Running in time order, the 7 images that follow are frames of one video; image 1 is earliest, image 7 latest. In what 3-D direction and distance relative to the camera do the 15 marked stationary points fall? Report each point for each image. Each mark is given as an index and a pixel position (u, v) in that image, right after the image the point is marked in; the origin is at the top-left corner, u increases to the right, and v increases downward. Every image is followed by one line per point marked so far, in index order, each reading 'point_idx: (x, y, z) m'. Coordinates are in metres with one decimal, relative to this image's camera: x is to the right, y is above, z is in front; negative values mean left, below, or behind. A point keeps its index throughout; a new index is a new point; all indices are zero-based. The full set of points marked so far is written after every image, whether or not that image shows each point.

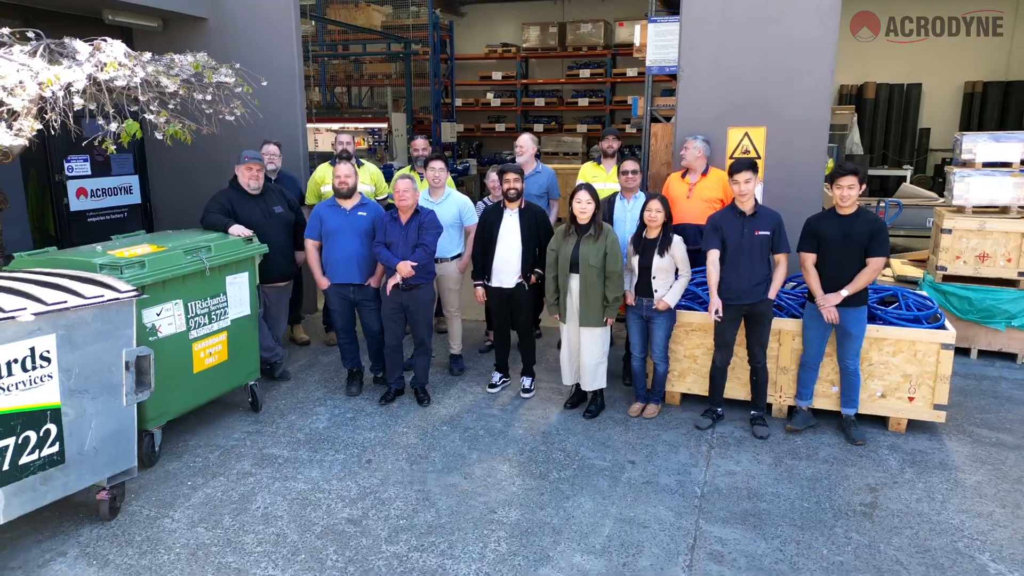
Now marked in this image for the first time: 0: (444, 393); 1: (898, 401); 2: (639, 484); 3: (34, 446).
0: (-0.5, -0.7, +5.1) m
1: (+2.3, -0.7, +4.4) m
2: (+0.7, -1.0, +3.9) m
3: (-2.0, -0.7, +3.1) m
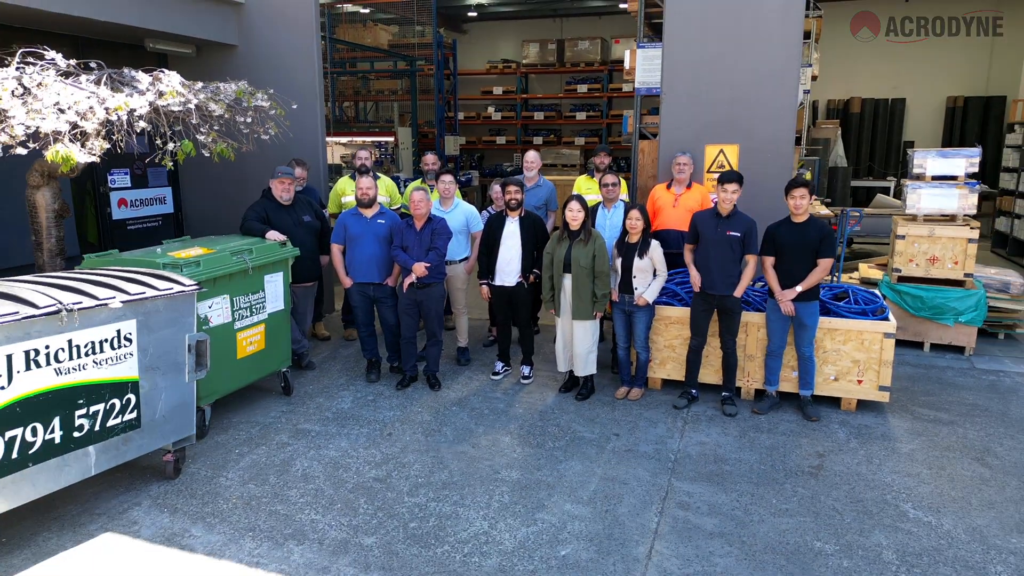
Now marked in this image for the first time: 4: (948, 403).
0: (-0.5, -0.7, +5.8) m
1: (+2.3, -0.6, +5.0) m
2: (+0.7, -1.0, +4.5) m
3: (-2.0, -0.6, +3.8) m
4: (+3.1, -0.8, +5.2) m
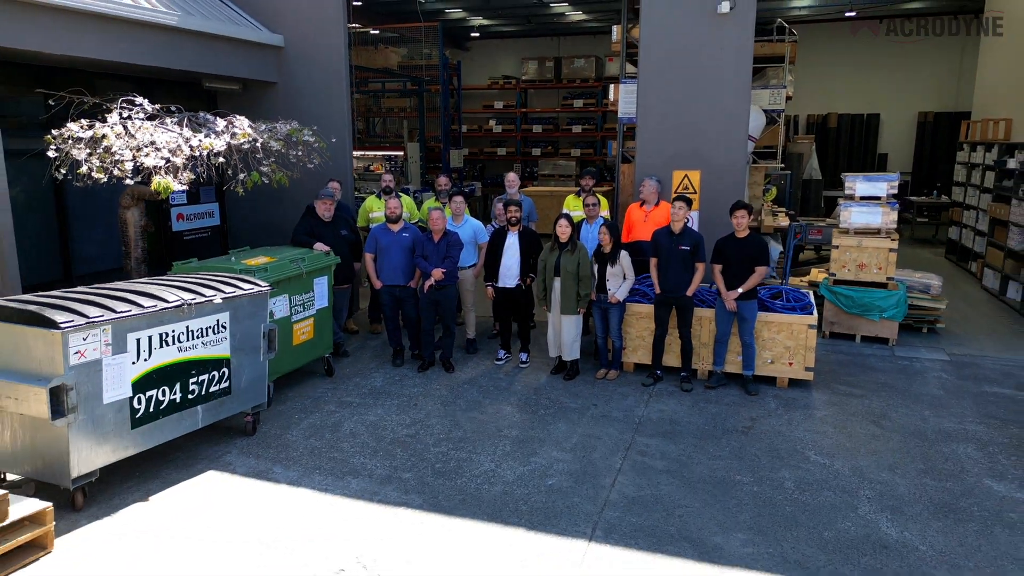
0: (-0.5, -0.7, +7.0) m
1: (+2.3, -0.7, +6.3) m
2: (+0.7, -1.0, +5.8) m
3: (-2.0, -0.6, +5.0) m
4: (+3.1, -0.8, +6.5) m
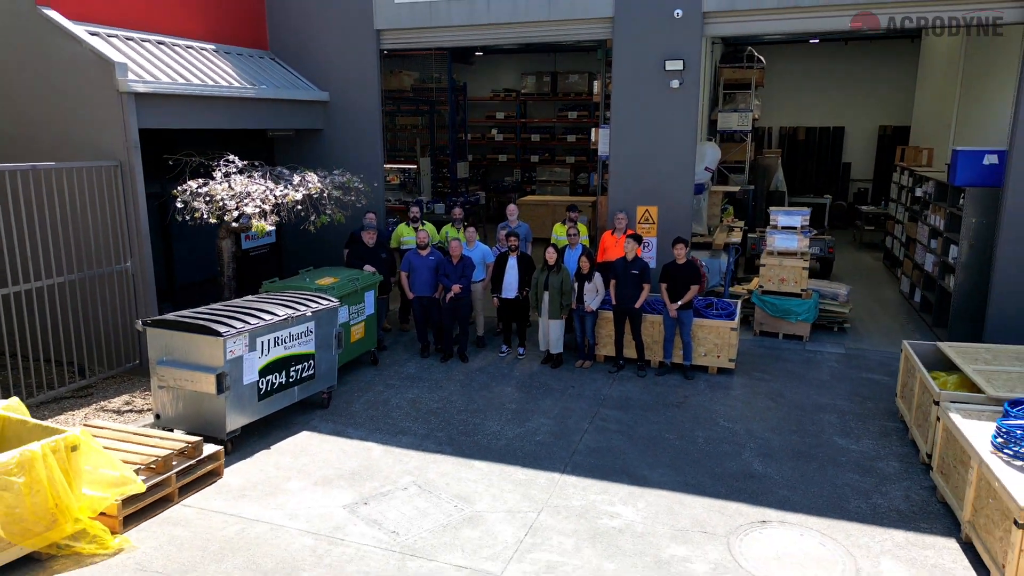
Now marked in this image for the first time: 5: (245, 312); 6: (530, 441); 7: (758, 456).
0: (-0.5, -0.9, +9.2) m
1: (+2.3, -0.8, +8.5) m
2: (+0.7, -1.2, +8.0) m
3: (-2.0, -0.8, +7.2) m
4: (+3.1, -1.0, +8.7) m
5: (-2.5, -0.2, +6.8) m
6: (+0.2, -1.4, +6.9) m
7: (+2.2, -1.5, +6.6) m
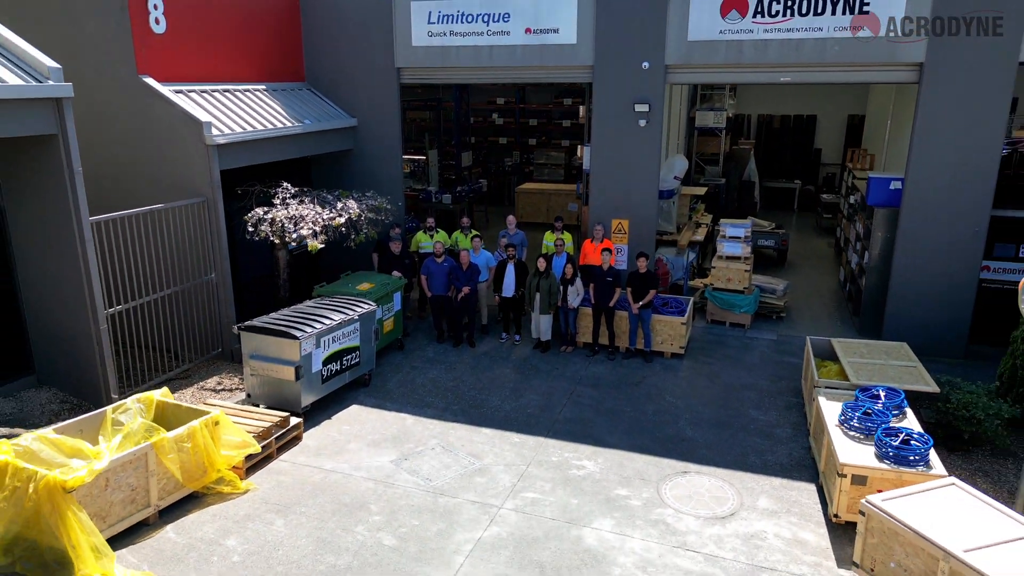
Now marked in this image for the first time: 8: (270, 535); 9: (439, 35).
0: (-0.5, -0.8, +11.5) m
1: (+2.3, -0.8, +10.8) m
2: (+0.6, -1.2, +10.3) m
3: (-2.1, -0.9, +9.6) m
4: (+3.1, -1.0, +11.0) m
5: (-2.5, -0.4, +9.1) m
6: (+0.1, -1.6, +9.3) m
7: (+2.2, -1.7, +8.9) m
8: (-2.2, -2.2, +6.6) m
9: (-1.2, +4.1, +12.0) m
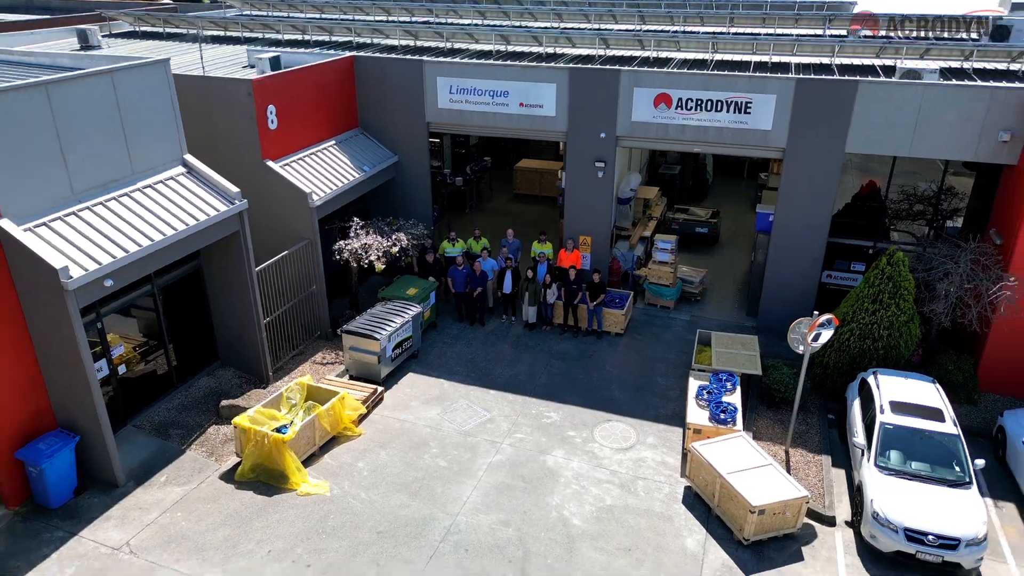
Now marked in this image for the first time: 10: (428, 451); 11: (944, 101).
0: (-0.6, -0.8, +17.0) m
1: (+2.2, -0.9, +16.2) m
2: (+0.6, -1.3, +15.8) m
3: (-2.1, -1.1, +15.1) m
4: (+3.0, -1.0, +16.5) m
5: (-2.6, -0.7, +14.5) m
6: (+0.1, -1.8, +14.9) m
7: (+2.1, -2.0, +14.5) m
8: (-2.2, -2.9, +12.3) m
9: (-1.3, +4.2, +16.7) m
10: (-1.5, -2.8, +12.6) m
11: (+8.0, +3.5, +13.6) m
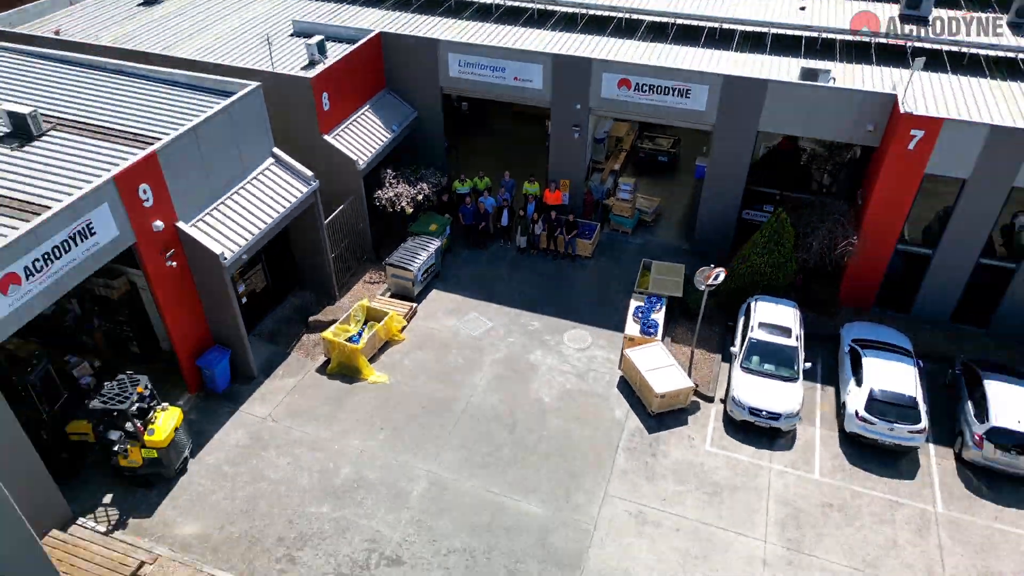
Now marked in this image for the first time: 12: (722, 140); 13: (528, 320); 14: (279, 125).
0: (-0.7, +1.4, +22.5) m
1: (+2.1, +1.1, +21.8) m
2: (+0.5, +0.6, +21.5) m
3: (-2.3, +0.6, +20.7) m
4: (+2.9, +1.0, +22.1) m
5: (-2.7, +0.9, +20.1) m
6: (0.0, -0.2, +20.7) m
7: (+2.0, -0.4, +20.4) m
8: (-2.4, -1.8, +18.4) m
9: (-1.4, +6.2, +21.1) m
10: (-1.6, -1.6, +18.7) m
11: (+7.9, +4.8, +18.3) m
12: (+5.7, +4.0, +19.8) m
13: (+0.4, -0.9, +19.8) m
14: (-6.3, +4.4, +19.6) m
